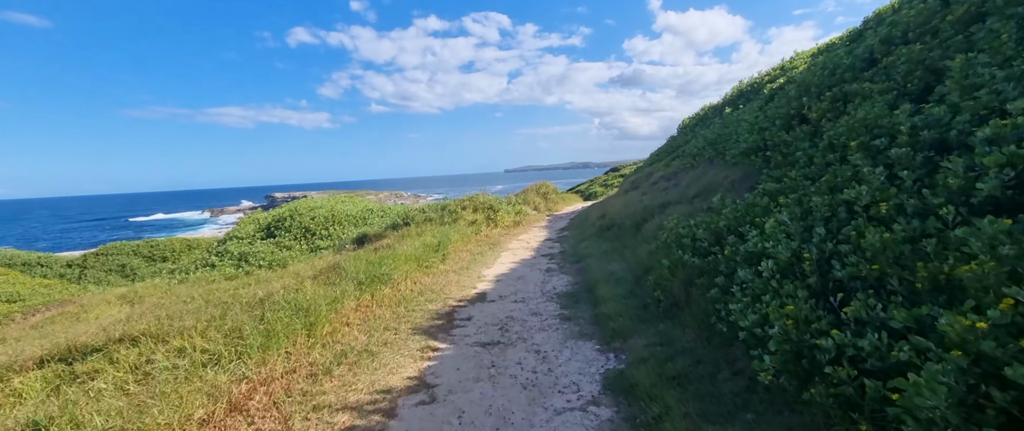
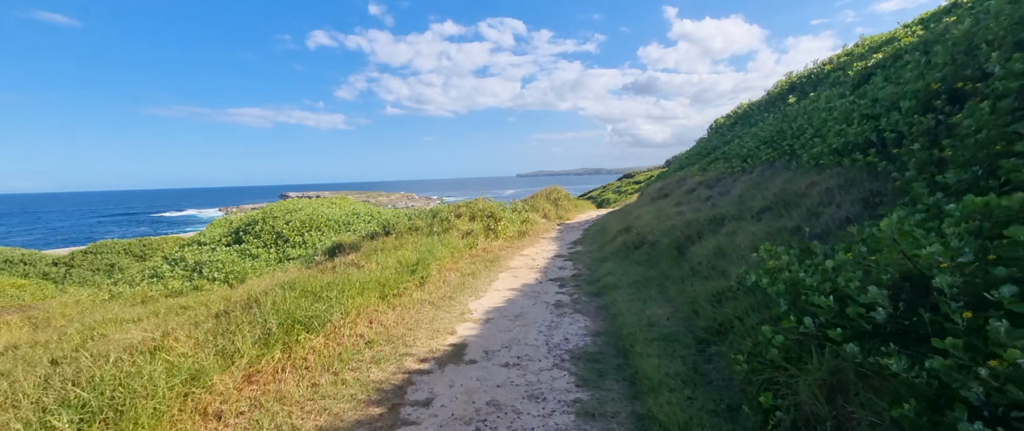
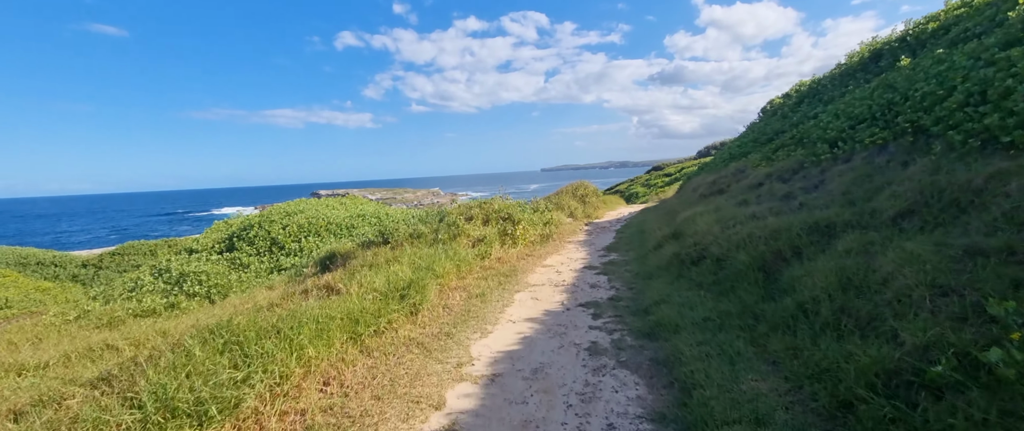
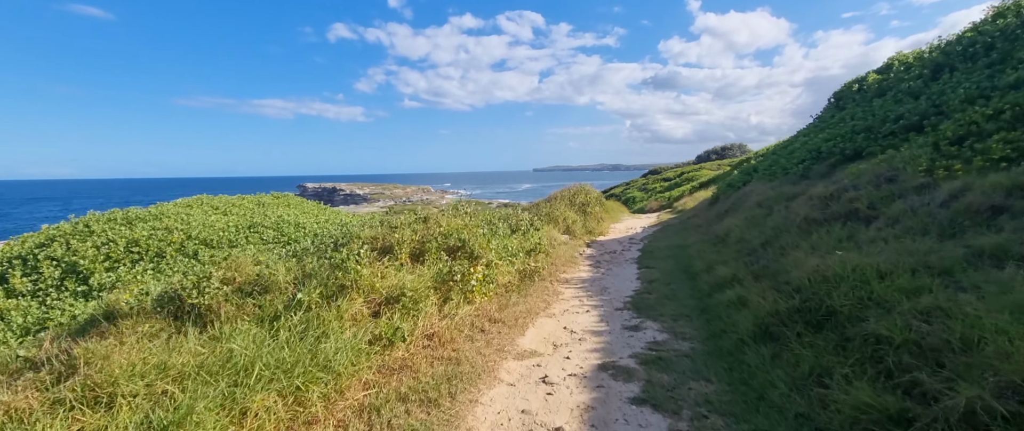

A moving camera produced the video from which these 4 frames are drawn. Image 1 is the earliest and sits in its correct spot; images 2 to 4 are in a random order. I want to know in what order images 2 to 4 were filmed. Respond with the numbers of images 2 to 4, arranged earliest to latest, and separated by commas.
2, 3, 4
